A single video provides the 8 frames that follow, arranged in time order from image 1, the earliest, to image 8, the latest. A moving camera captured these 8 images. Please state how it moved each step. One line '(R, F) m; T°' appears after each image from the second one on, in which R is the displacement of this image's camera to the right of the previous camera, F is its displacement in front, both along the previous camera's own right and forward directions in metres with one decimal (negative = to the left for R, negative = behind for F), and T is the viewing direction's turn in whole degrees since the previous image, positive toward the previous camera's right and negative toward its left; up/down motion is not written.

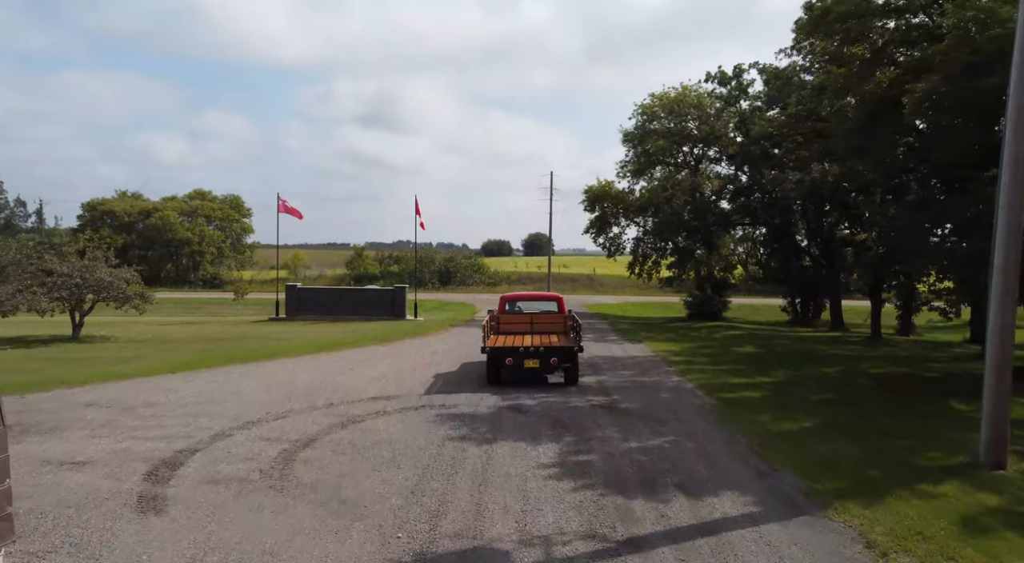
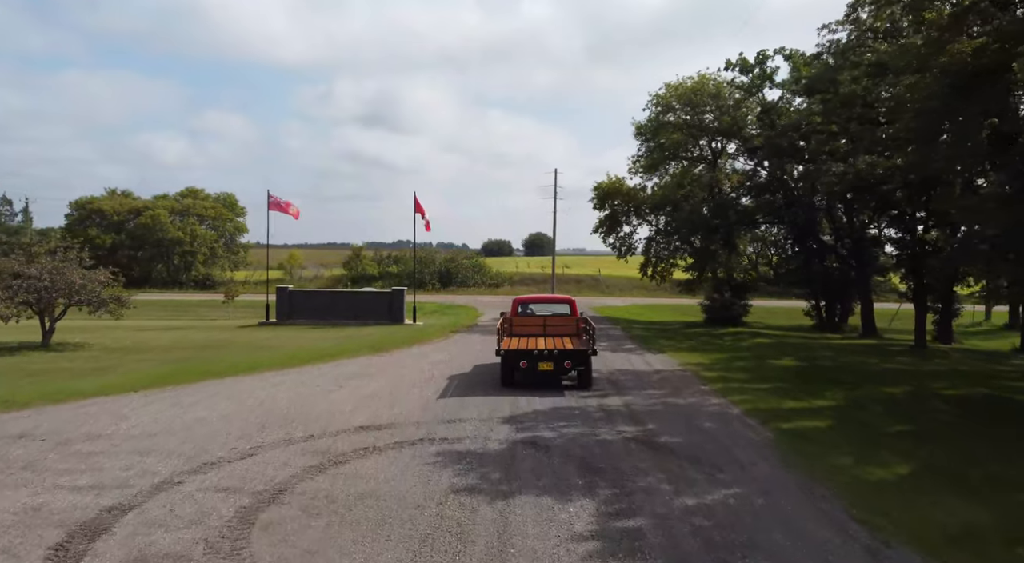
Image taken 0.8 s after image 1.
(-0.2, +1.8) m; 0°
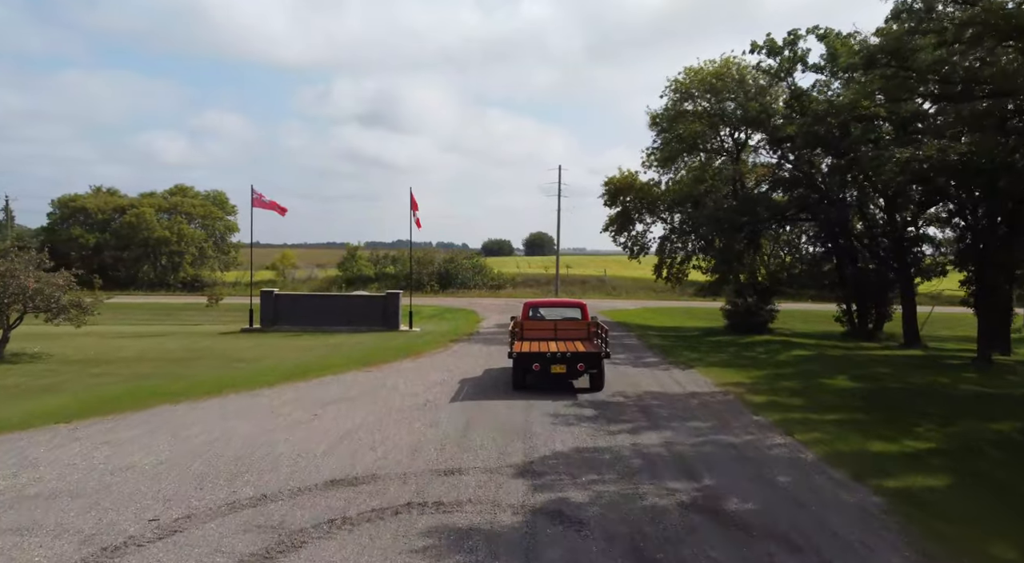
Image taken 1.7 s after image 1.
(-0.2, +2.2) m; 0°
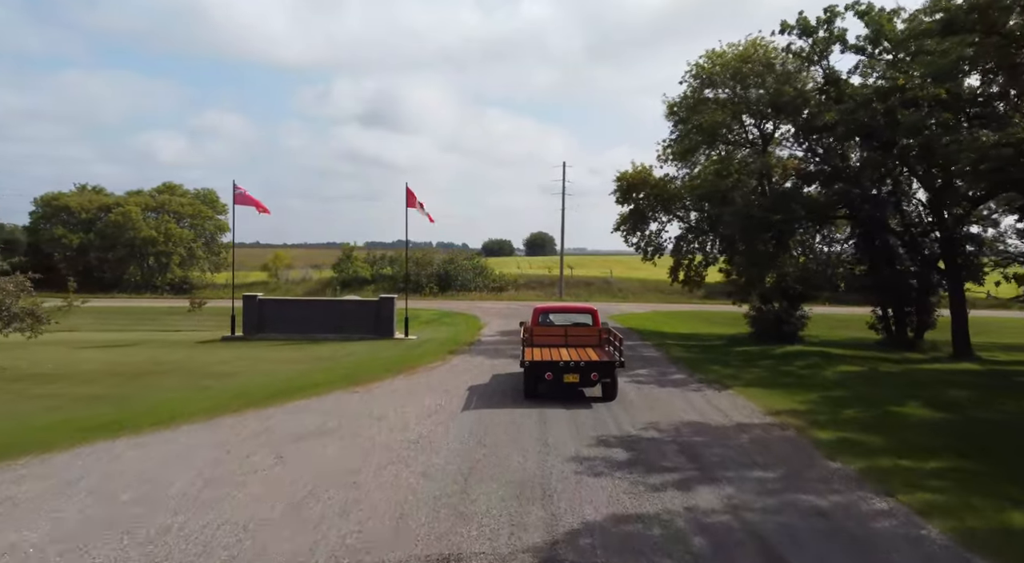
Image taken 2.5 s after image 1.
(-0.2, +2.1) m; 0°
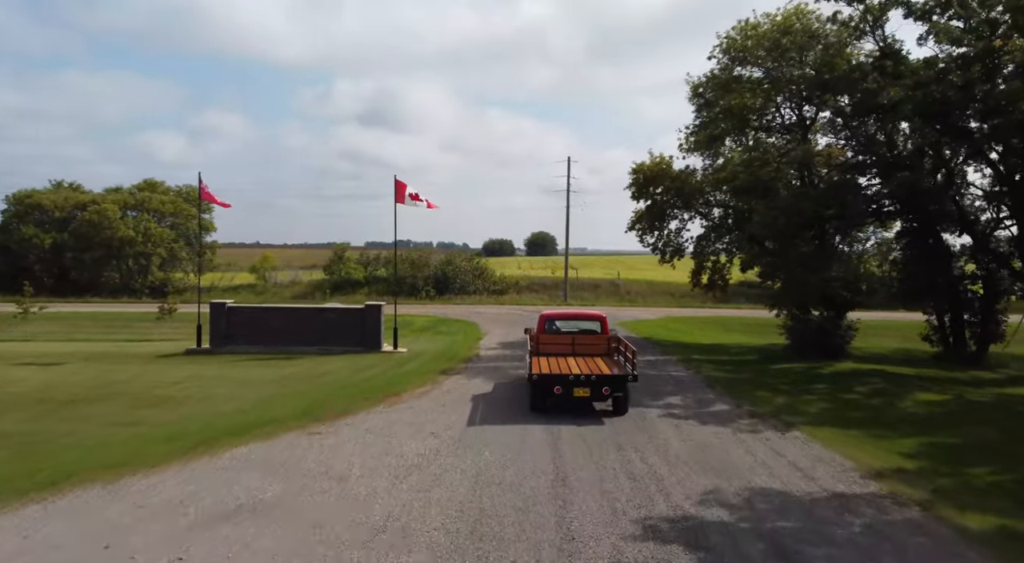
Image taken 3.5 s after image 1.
(-0.1, +2.8) m; 0°
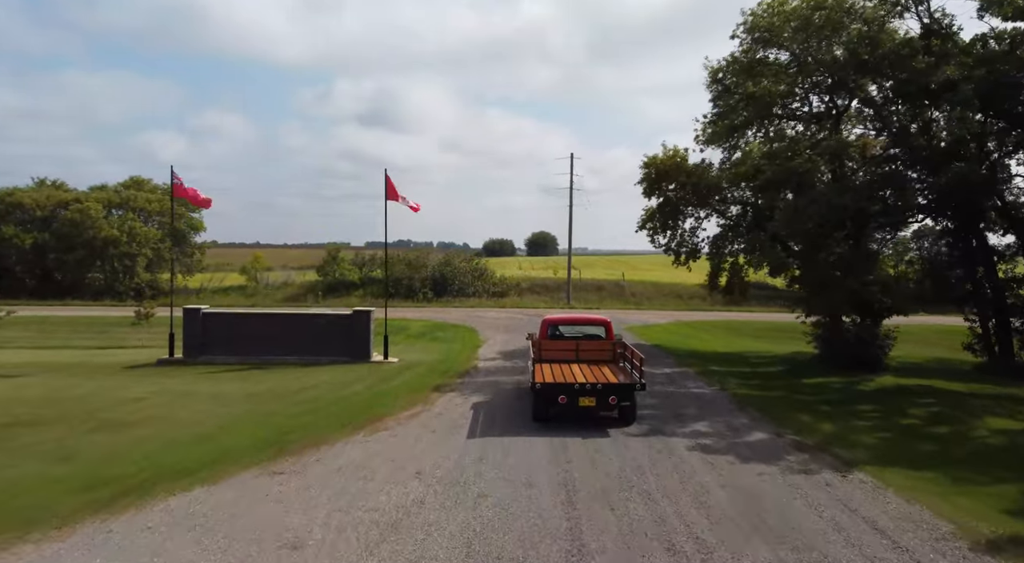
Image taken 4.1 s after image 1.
(0.0, +1.8) m; 0°
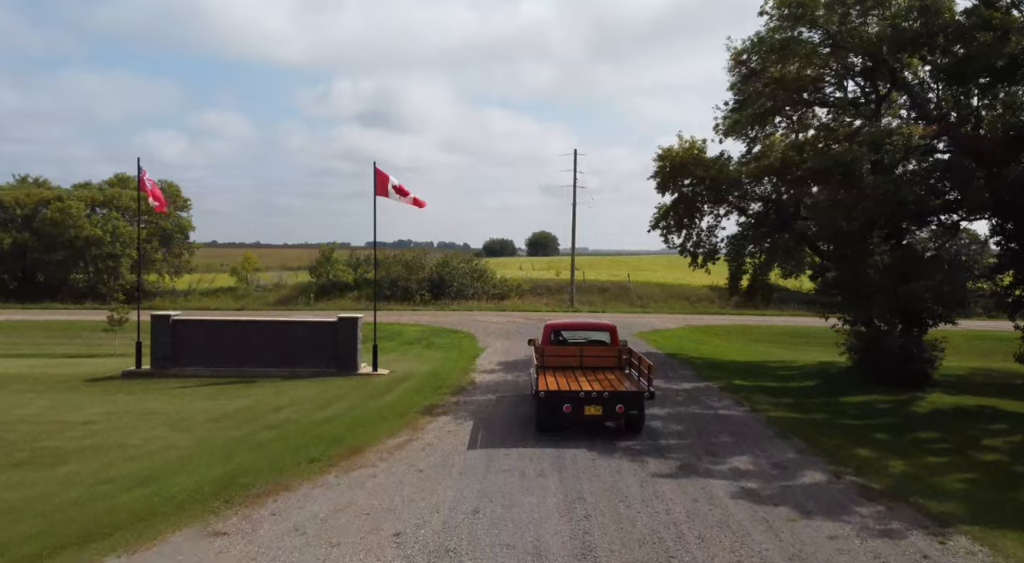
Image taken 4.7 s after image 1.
(0.0, +1.8) m; 0°
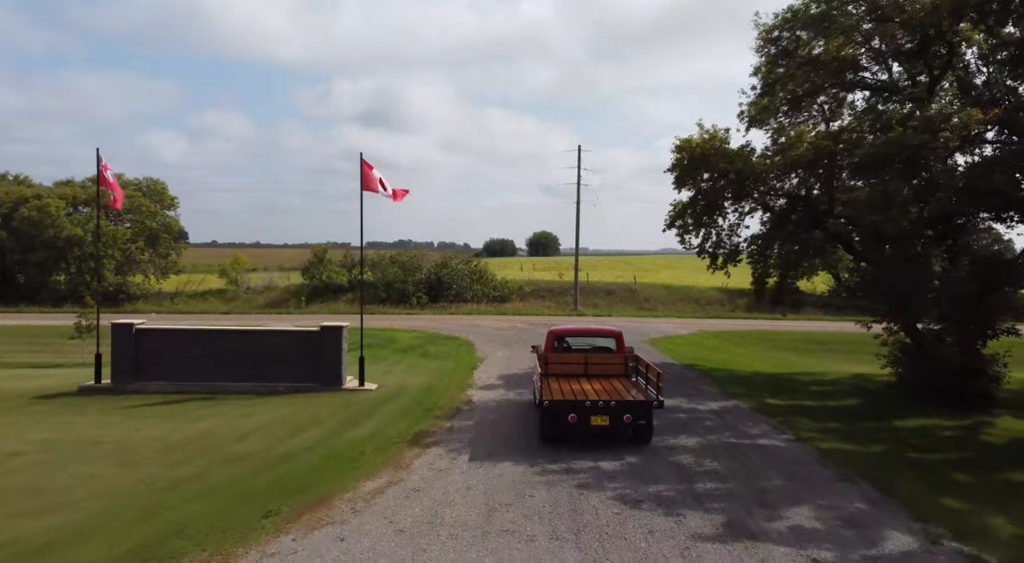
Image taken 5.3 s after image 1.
(-0.1, +1.9) m; 0°
